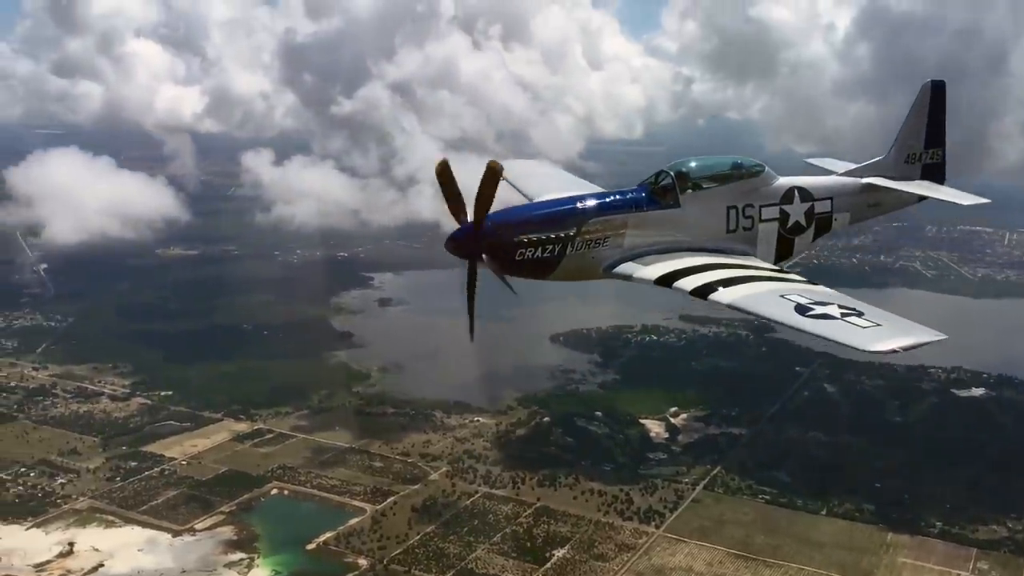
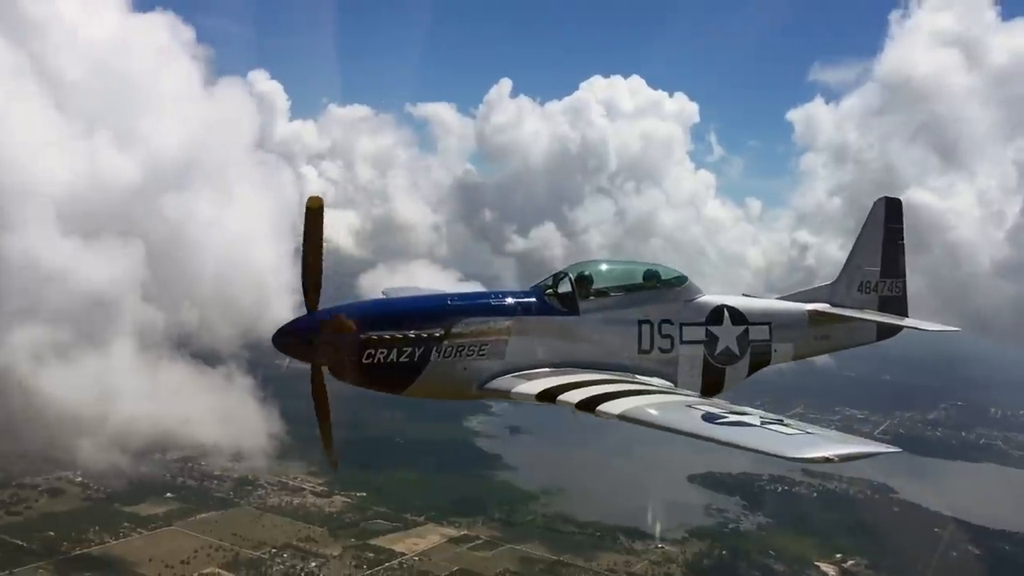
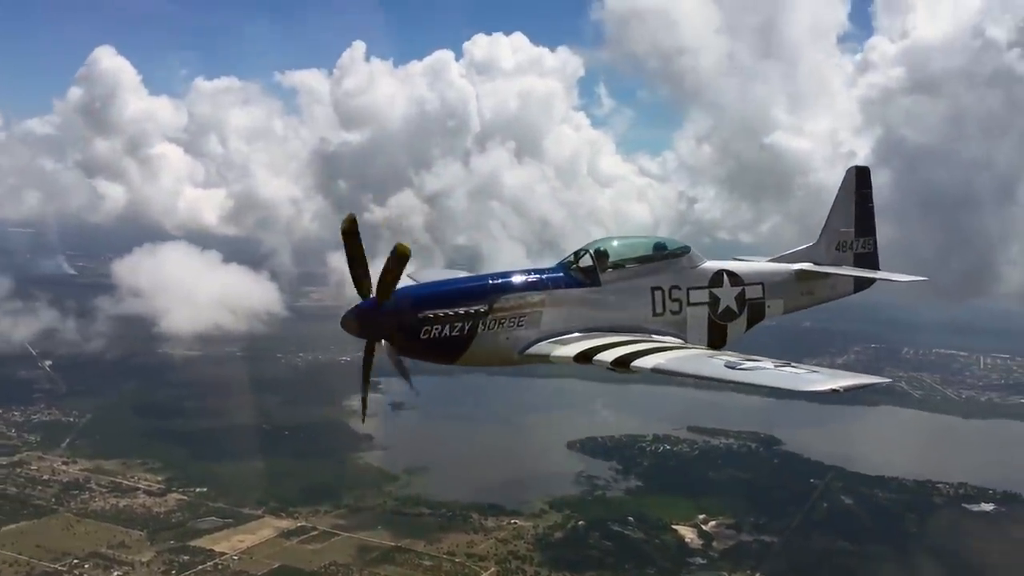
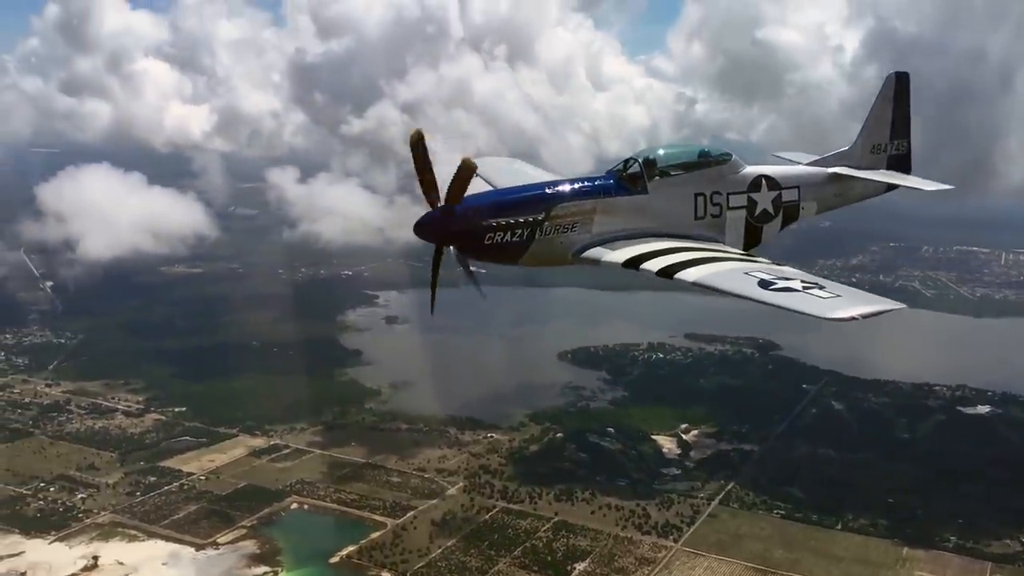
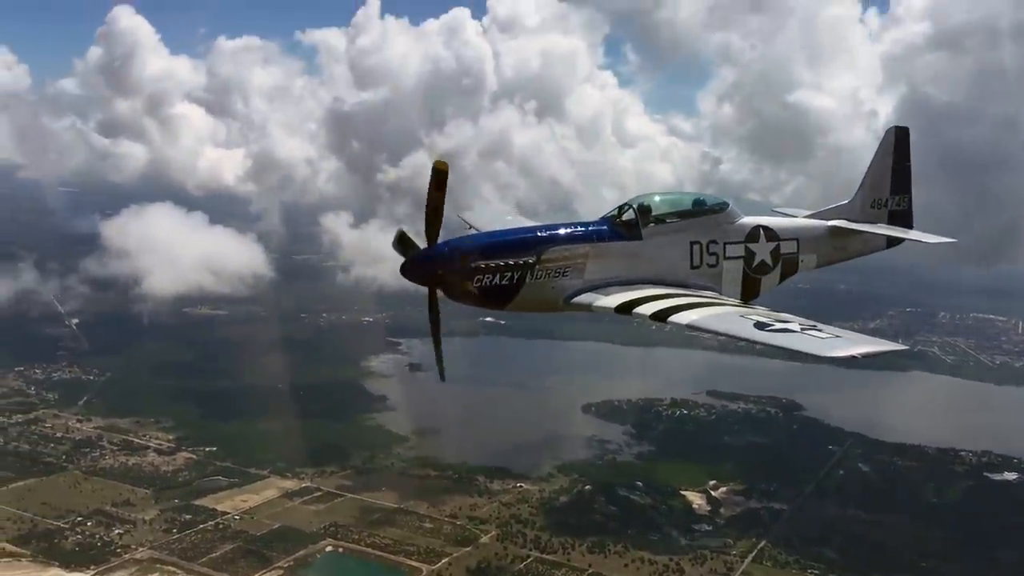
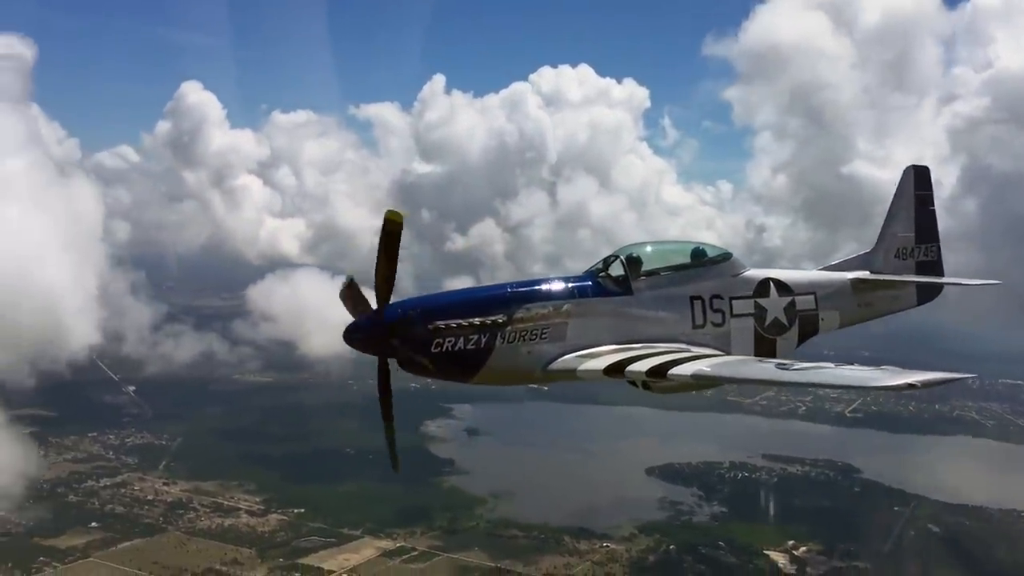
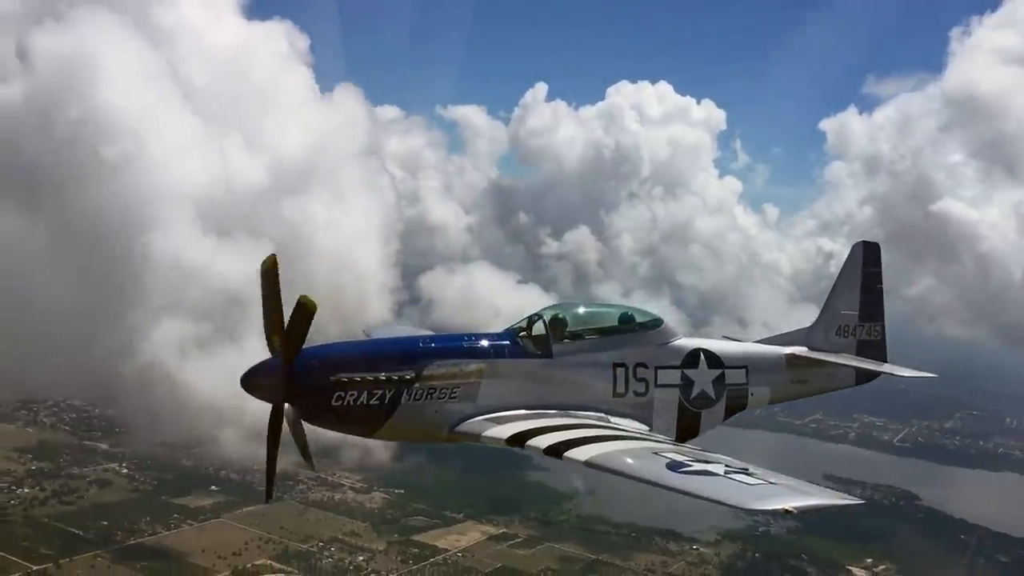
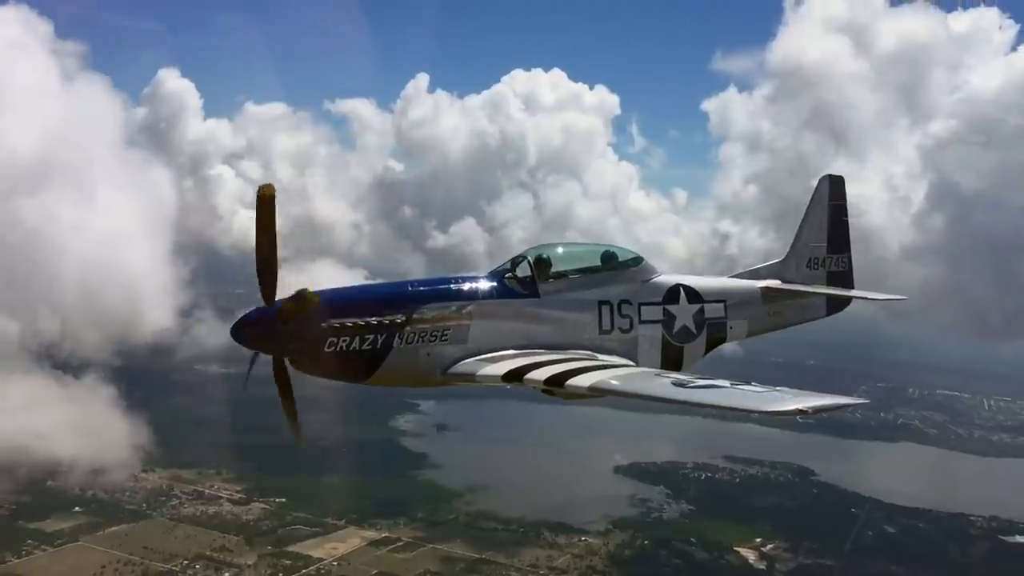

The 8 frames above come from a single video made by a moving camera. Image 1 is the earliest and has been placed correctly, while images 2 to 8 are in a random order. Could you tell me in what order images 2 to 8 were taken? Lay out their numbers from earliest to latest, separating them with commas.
4, 5, 3, 6, 8, 2, 7
